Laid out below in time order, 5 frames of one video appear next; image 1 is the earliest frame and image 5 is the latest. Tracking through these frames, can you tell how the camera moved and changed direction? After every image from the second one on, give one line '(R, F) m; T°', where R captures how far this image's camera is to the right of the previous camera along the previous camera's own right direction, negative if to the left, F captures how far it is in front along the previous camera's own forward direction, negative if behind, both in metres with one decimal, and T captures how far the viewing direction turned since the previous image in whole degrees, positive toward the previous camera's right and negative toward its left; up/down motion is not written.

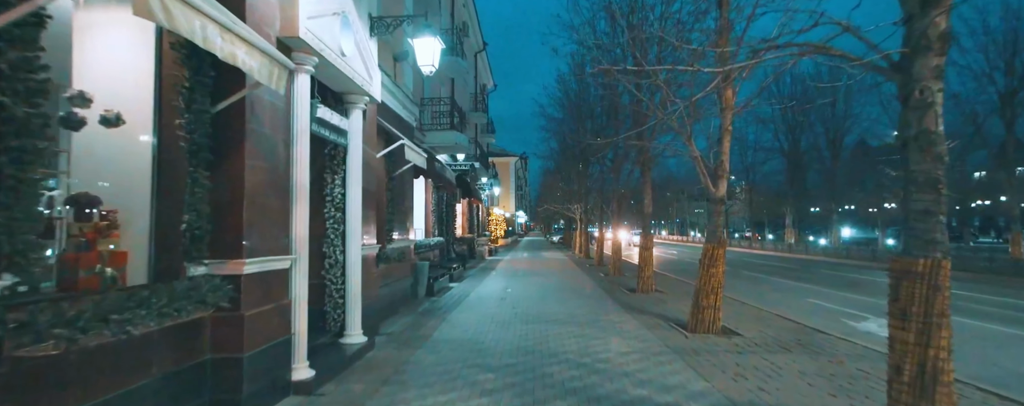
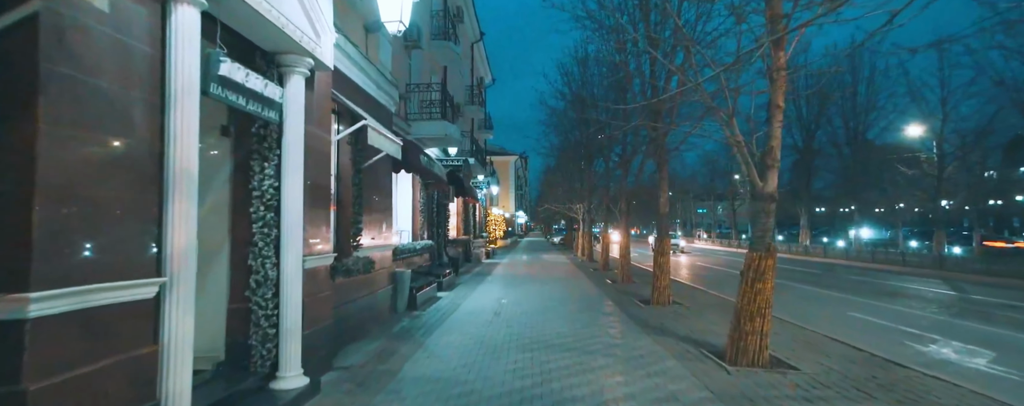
(+0.1, +1.8) m; 0°
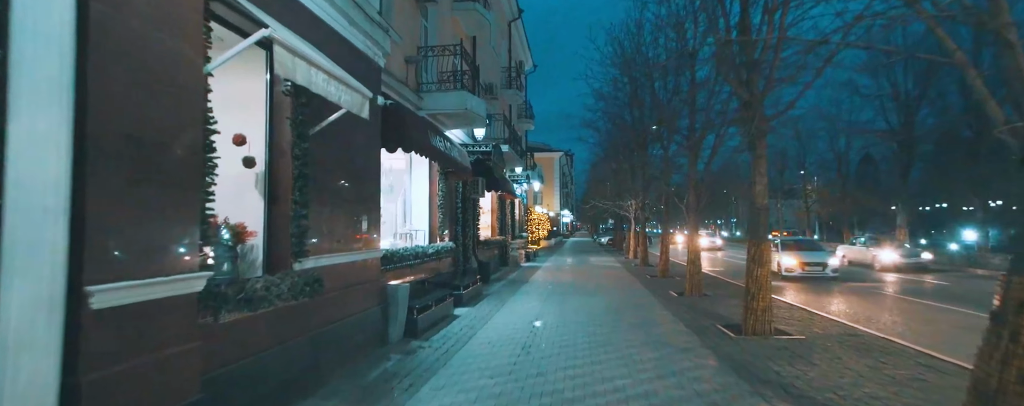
(+0.2, +3.2) m; -6°
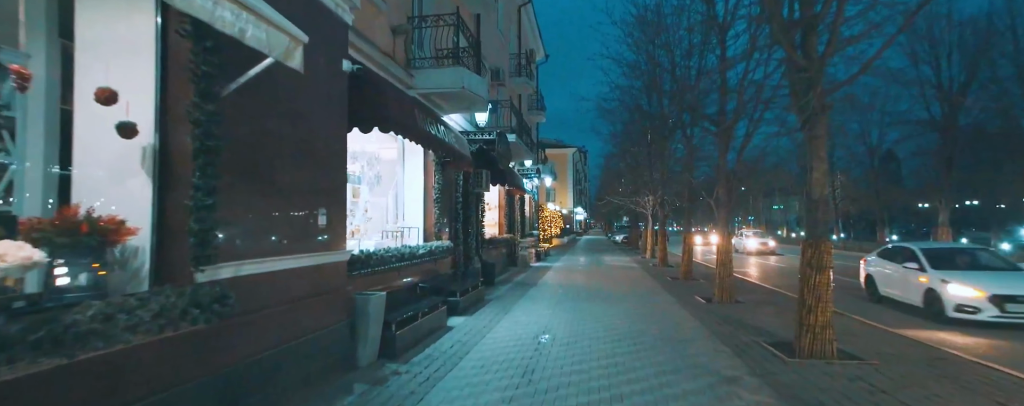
(+0.2, +1.6) m; -2°
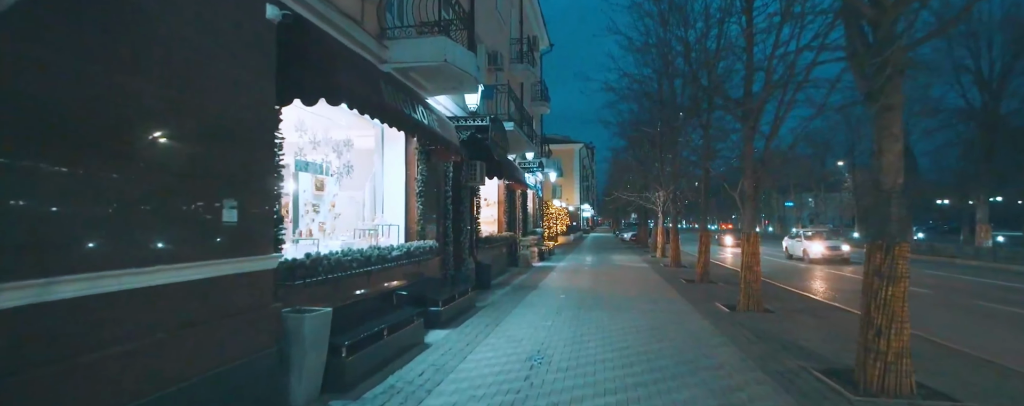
(+0.3, +1.6) m; -1°
